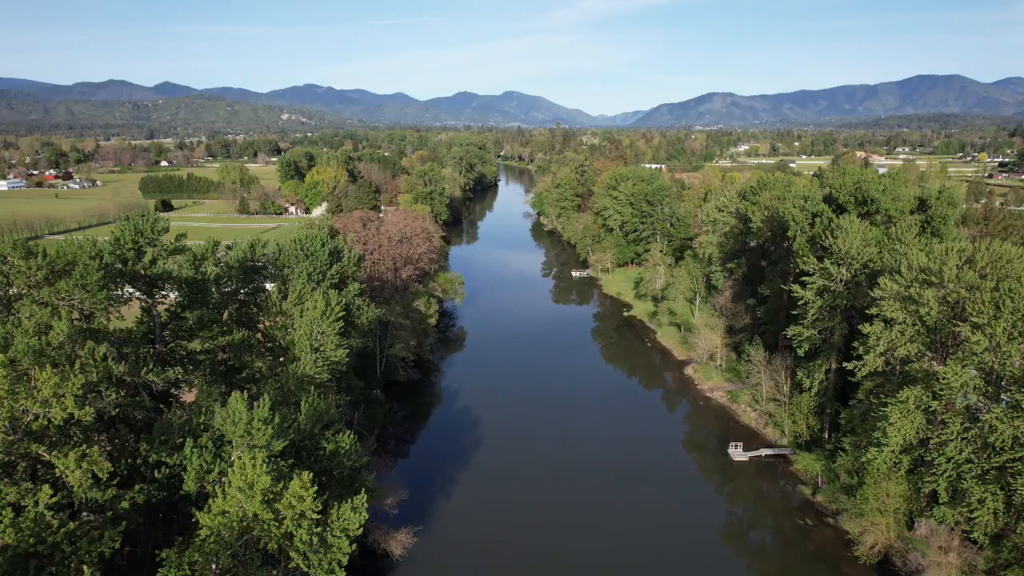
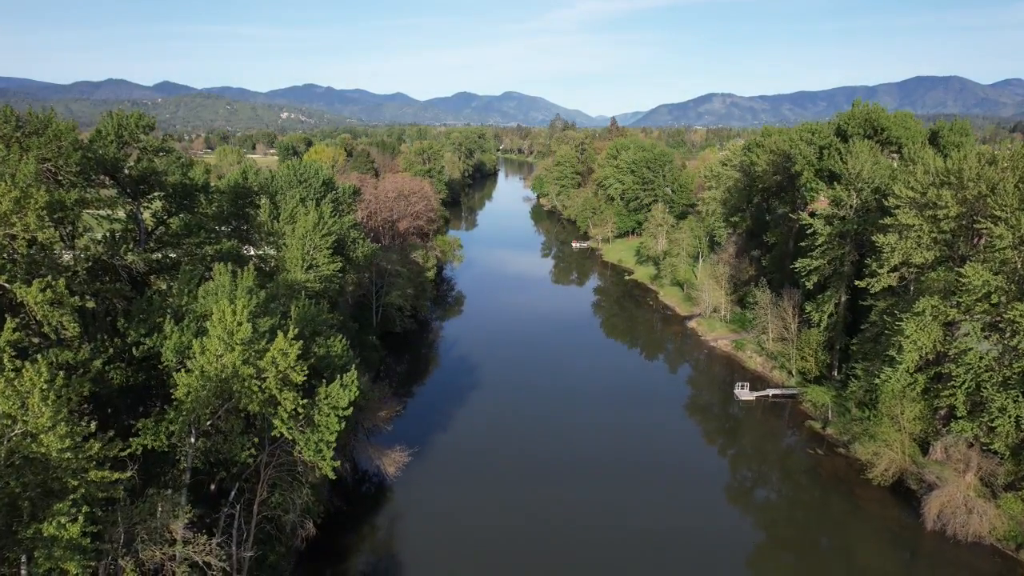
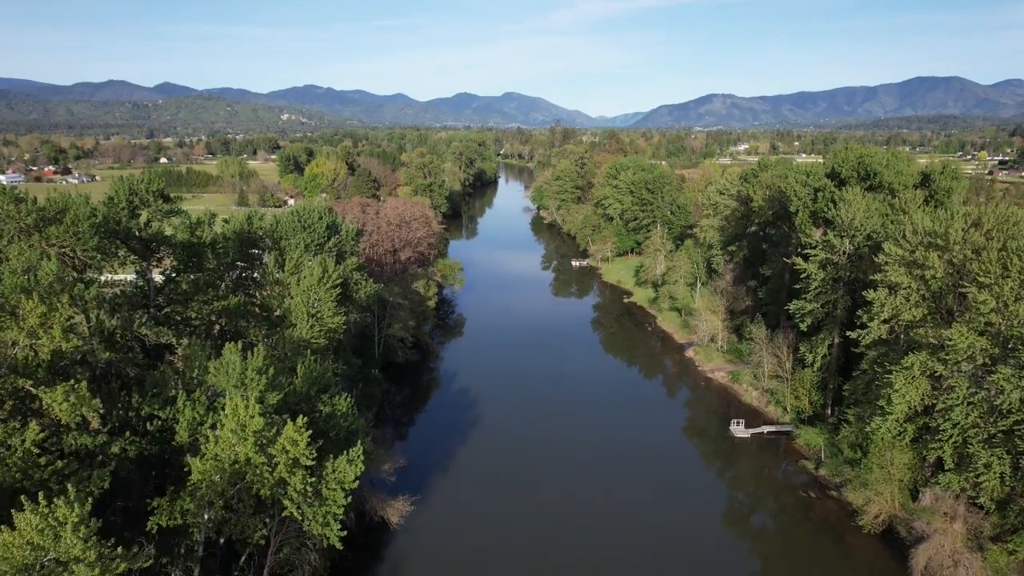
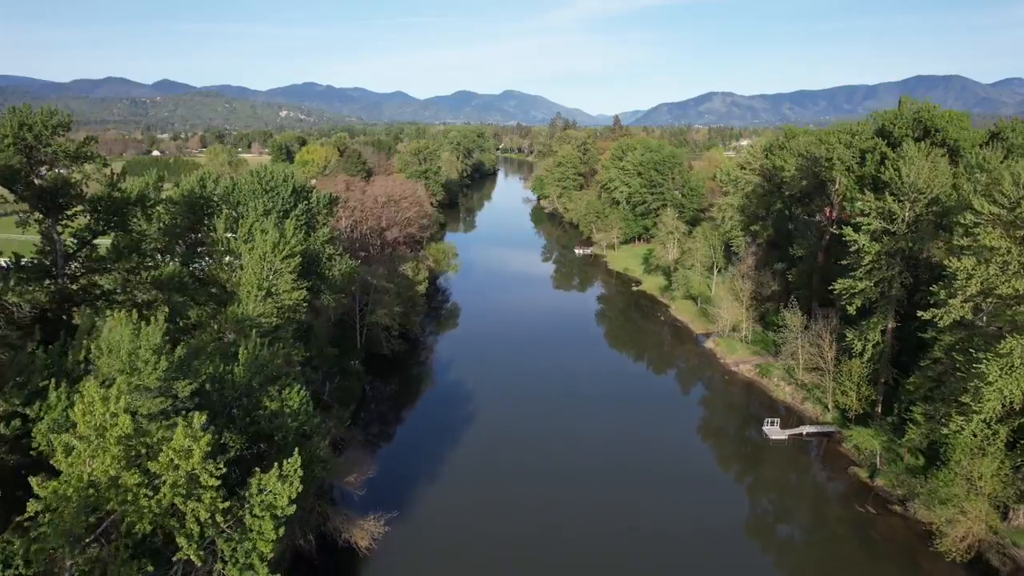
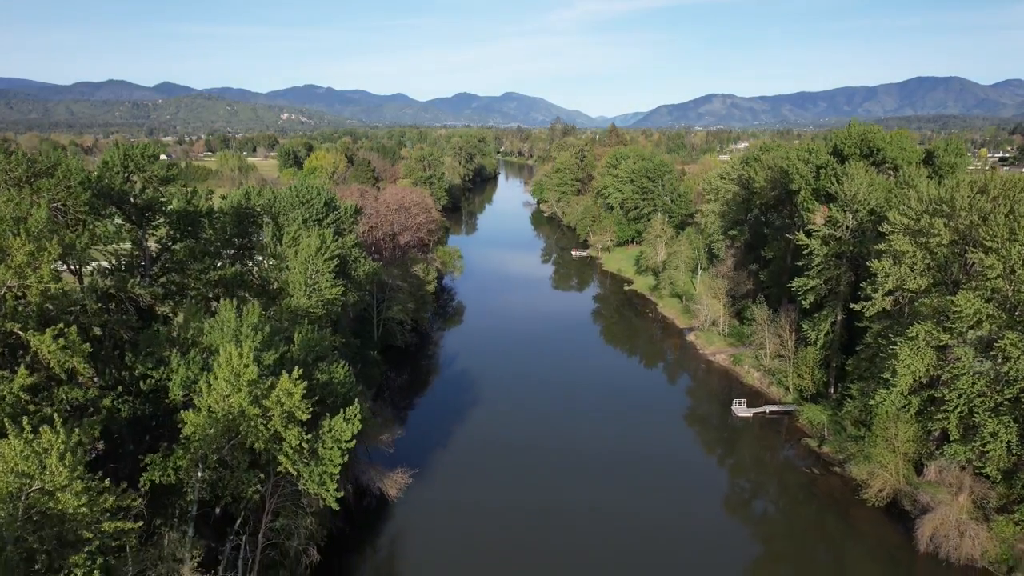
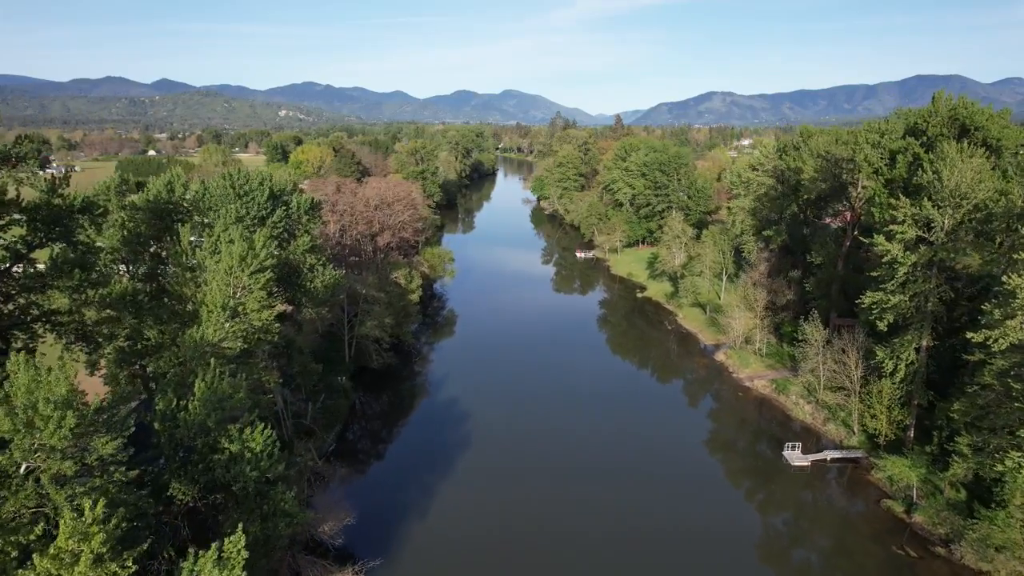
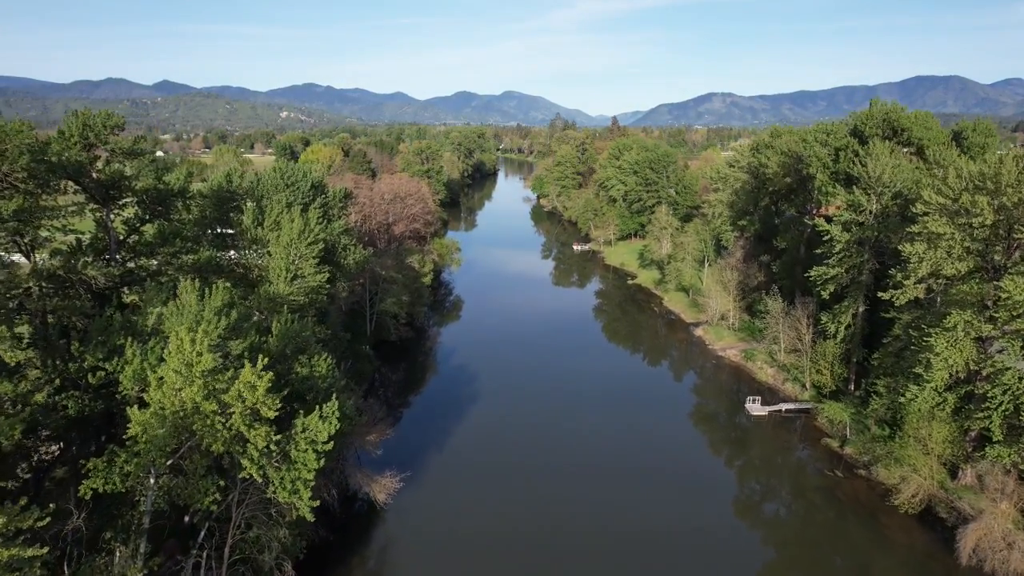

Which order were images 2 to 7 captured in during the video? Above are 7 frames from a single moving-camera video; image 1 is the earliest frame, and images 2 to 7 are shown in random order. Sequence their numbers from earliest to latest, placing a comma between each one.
3, 5, 2, 7, 4, 6
